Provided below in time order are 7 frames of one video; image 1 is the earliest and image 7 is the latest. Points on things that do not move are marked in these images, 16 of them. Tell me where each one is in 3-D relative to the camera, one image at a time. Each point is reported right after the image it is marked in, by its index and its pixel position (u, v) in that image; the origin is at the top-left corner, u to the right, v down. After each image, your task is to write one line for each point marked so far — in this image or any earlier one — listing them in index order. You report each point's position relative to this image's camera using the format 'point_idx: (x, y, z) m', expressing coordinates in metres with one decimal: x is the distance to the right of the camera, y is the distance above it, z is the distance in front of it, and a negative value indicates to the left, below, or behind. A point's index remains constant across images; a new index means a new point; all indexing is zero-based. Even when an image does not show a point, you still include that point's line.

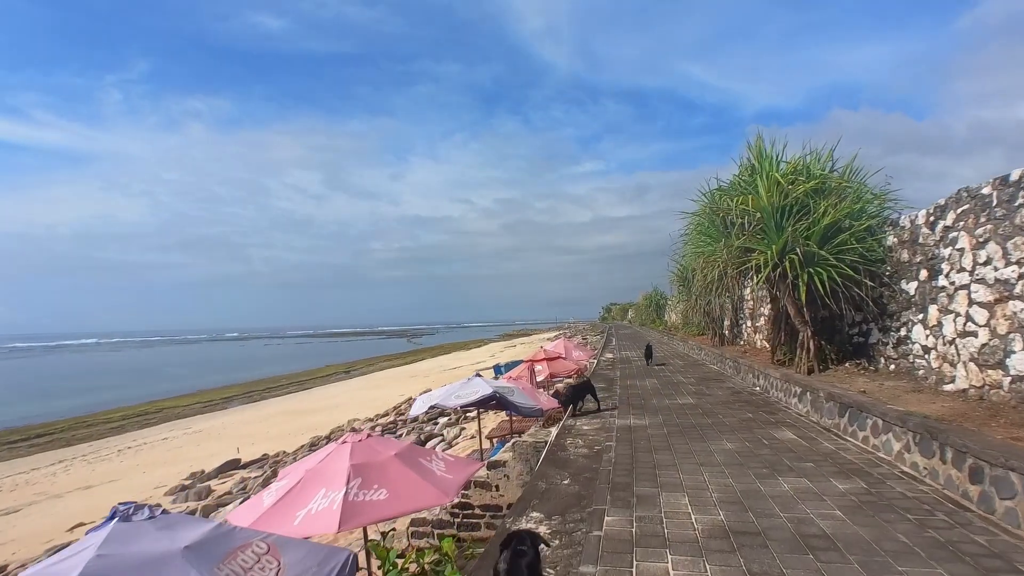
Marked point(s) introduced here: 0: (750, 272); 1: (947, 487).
0: (+4.2, +0.3, +9.6) m
1: (+3.5, -1.6, +4.4) m
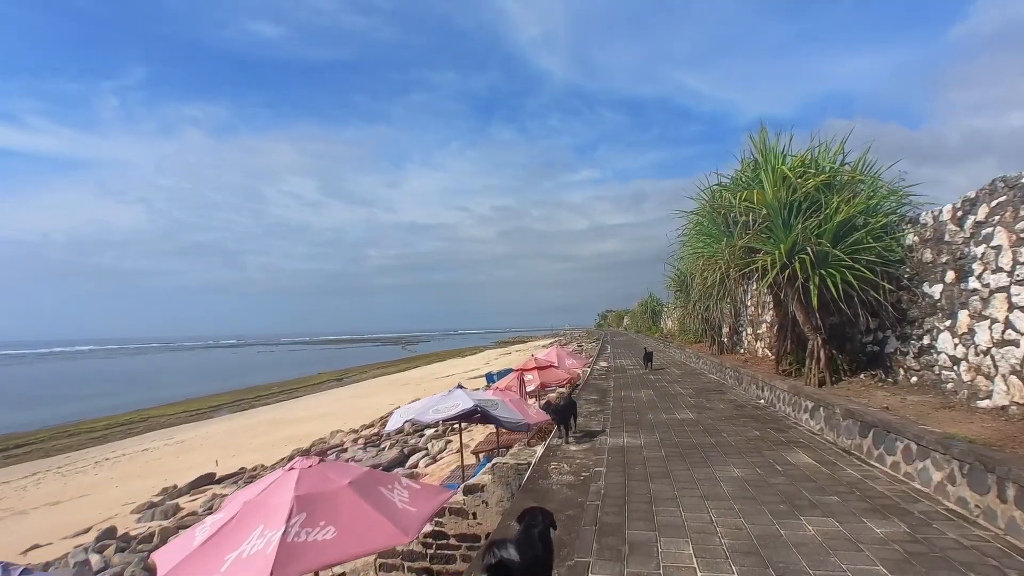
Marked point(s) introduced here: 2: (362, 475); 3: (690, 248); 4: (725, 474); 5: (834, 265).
0: (+3.9, +0.2, +8.8) m
1: (+3.2, -1.6, +3.6) m
2: (-1.5, -1.9, +5.5) m
3: (+3.4, +0.8, +10.4) m
4: (+2.0, -1.8, +5.2) m
5: (+4.5, +0.3, +7.7) m
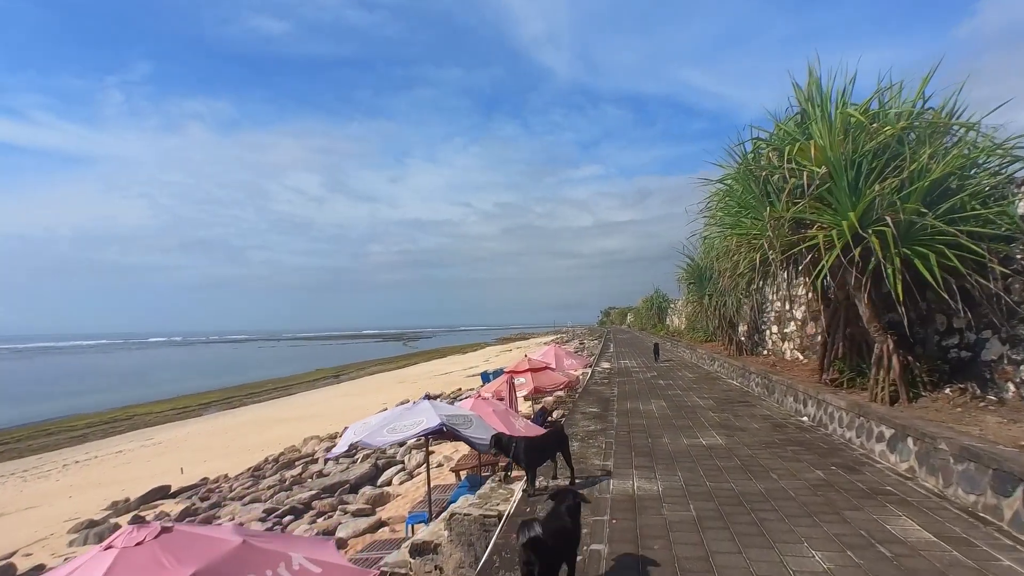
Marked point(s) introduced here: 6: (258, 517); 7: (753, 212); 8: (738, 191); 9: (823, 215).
0: (+3.6, +0.4, +6.7) m
1: (+2.9, -1.5, +1.5) m
2: (-1.8, -1.7, +3.5) m
3: (+3.1, +0.9, +8.3) m
4: (+1.7, -1.6, +3.2) m
5: (+4.2, +0.5, +5.6) m
6: (-5.1, -4.6, +11.1) m
7: (+3.2, +1.0, +7.2) m
8: (+3.1, +1.3, +7.5) m
9: (+3.4, +0.8, +6.1) m
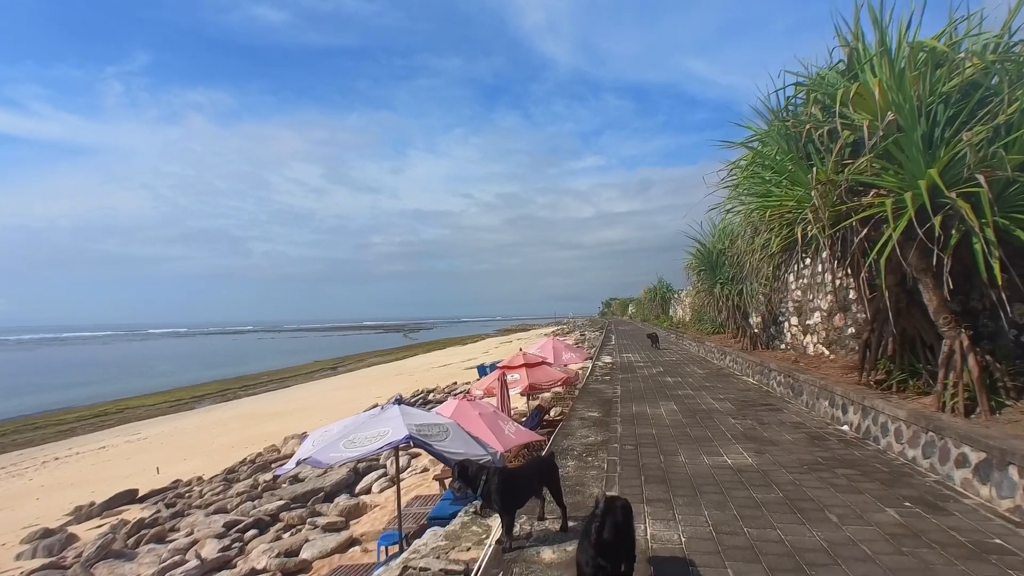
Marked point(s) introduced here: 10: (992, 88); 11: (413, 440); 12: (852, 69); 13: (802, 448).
0: (+3.4, +0.6, +5.4) m
1: (+2.7, -1.4, +0.3) m
2: (-2.0, -1.6, +2.3) m
3: (+2.9, +1.1, +7.0) m
4: (+1.5, -1.5, +1.9) m
5: (+4.0, +0.6, +4.3) m
6: (-5.3, -4.4, +9.9) m
7: (+3.0, +1.2, +5.9) m
8: (+2.9, +1.5, +6.2) m
9: (+3.2, +1.0, +4.8) m
10: (+4.1, +1.7, +4.7) m
11: (-1.1, -1.7, +6.1) m
12: (+3.5, +2.2, +5.6) m
13: (+3.1, -1.7, +5.8) m
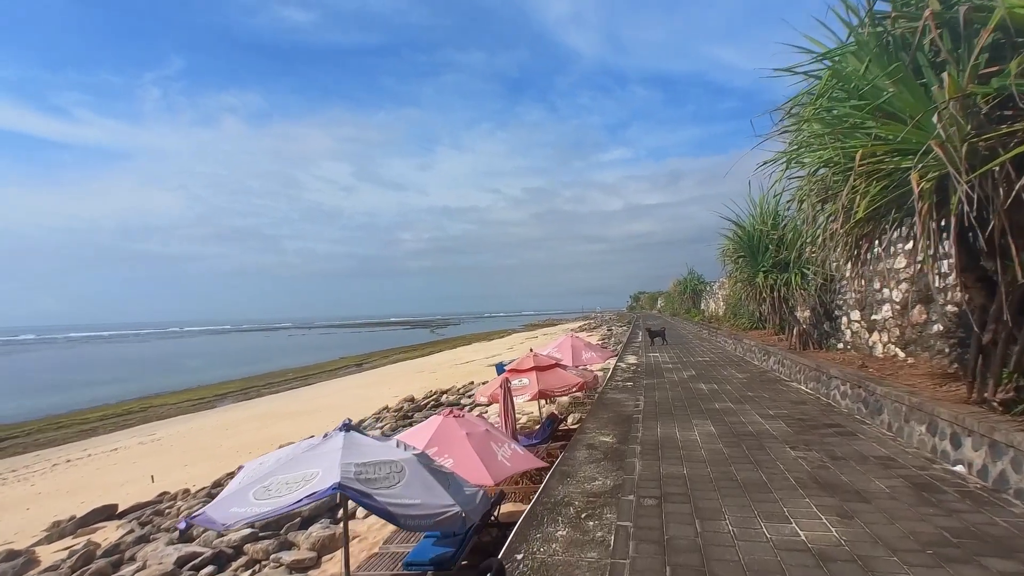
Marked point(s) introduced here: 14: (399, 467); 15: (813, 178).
0: (+3.1, +0.7, +3.5) m
1: (+2.2, -1.3, -1.6) m
2: (-2.4, -1.6, +0.6) m
3: (+2.7, +1.3, +5.1) m
4: (+1.1, -1.4, +0.1) m
5: (+3.7, +0.8, +2.4) m
6: (-5.3, -4.3, +8.5) m
7: (+2.7, +1.3, +4.0) m
8: (+2.6, +1.6, +4.3) m
9: (+2.9, +1.1, +2.9) m
10: (+3.7, +1.8, +2.7) m
11: (-1.3, -1.6, +4.4) m
12: (+3.2, +2.4, +3.7) m
13: (+2.8, -1.6, +4.0) m
14: (-1.0, -1.6, +4.9) m
15: (+2.8, +1.0, +5.2) m
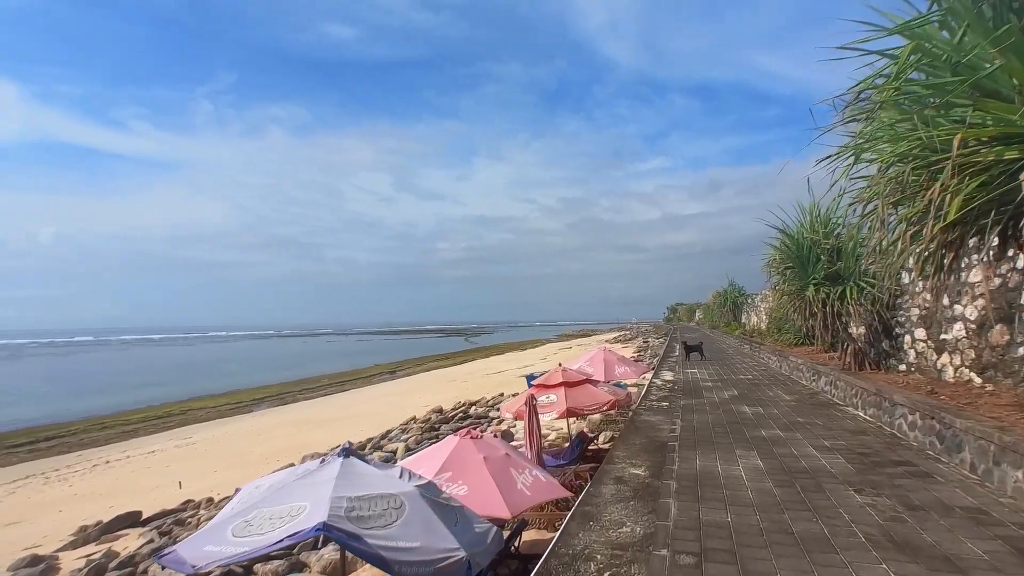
0: (+3.2, +0.6, +2.7) m
1: (+1.9, -1.3, -2.3) m
2: (-2.6, -1.6, +0.2) m
3: (+2.8, +1.1, +4.3) m
4: (+0.9, -1.5, -0.6) m
5: (+3.6, +0.7, +1.6) m
6: (-5.0, -4.4, +8.1) m
7: (+2.8, +1.2, +3.3) m
8: (+2.7, +1.5, +3.6) m
9: (+2.9, +1.0, +2.1) m
10: (+3.7, +1.7, +1.9) m
11: (-1.2, -1.7, +3.9) m
12: (+3.3, +2.2, +2.9) m
13: (+2.9, -1.7, +3.2) m
14: (-0.9, -1.7, +4.3) m
15: (+3.0, +0.9, +4.4) m
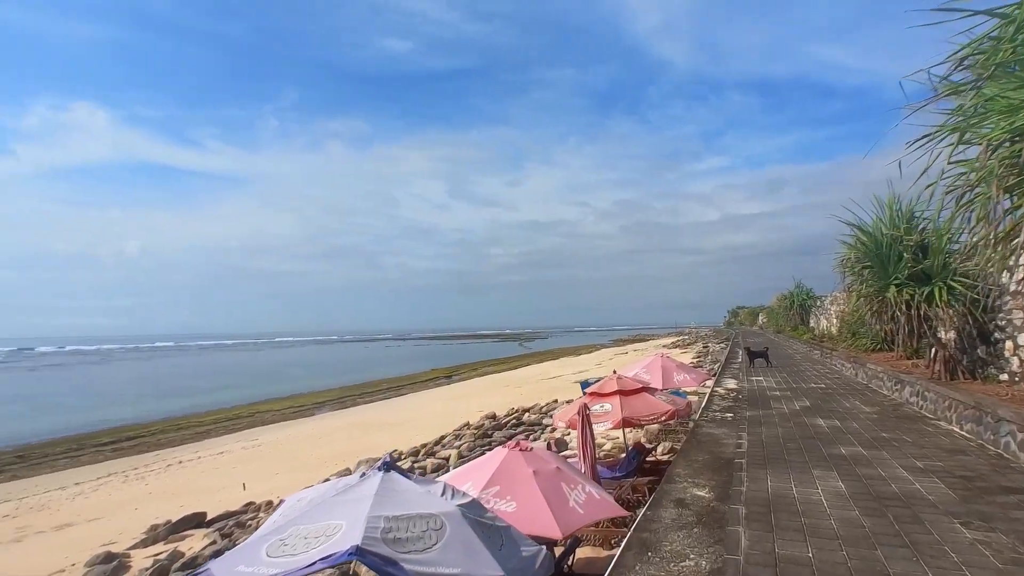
0: (+3.3, +0.6, +2.1) m
1: (+1.6, -1.3, -2.9) m
2: (-2.6, -1.6, +0.1) m
3: (+3.1, +1.1, +3.7) m
4: (+0.7, -1.4, -1.0) m
5: (+3.7, +0.7, +0.9) m
6: (-4.2, -4.5, +8.2) m
7: (+3.0, +1.2, +2.7) m
8: (+3.0, +1.5, +3.0) m
9: (+3.0, +1.0, +1.5) m
10: (+3.8, +1.7, +1.2) m
11: (-0.9, -1.7, +3.6) m
12: (+3.4, +2.3, +2.3) m
13: (+3.1, -1.7, +2.5) m
14: (-0.5, -1.7, +4.0) m
15: (+3.3, +0.9, +3.8) m
